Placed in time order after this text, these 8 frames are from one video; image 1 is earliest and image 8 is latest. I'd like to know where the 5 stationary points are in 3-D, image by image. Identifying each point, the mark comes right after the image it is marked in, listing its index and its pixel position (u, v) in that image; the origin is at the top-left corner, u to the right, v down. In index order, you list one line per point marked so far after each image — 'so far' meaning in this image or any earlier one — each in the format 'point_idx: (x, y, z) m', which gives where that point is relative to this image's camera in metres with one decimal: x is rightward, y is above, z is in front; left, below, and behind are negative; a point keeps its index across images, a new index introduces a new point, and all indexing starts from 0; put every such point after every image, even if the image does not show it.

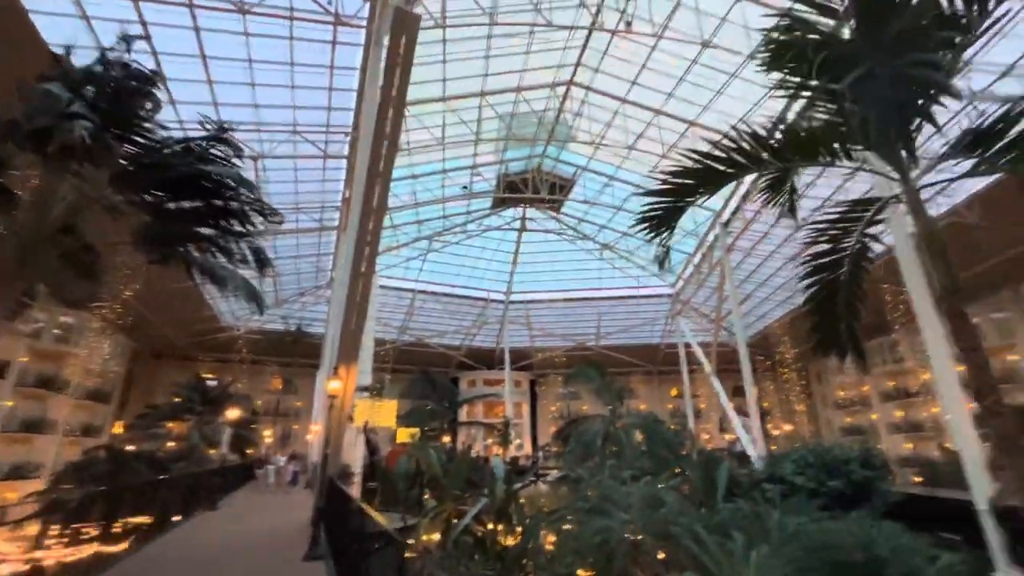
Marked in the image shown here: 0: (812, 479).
0: (+6.1, -3.9, +12.0) m
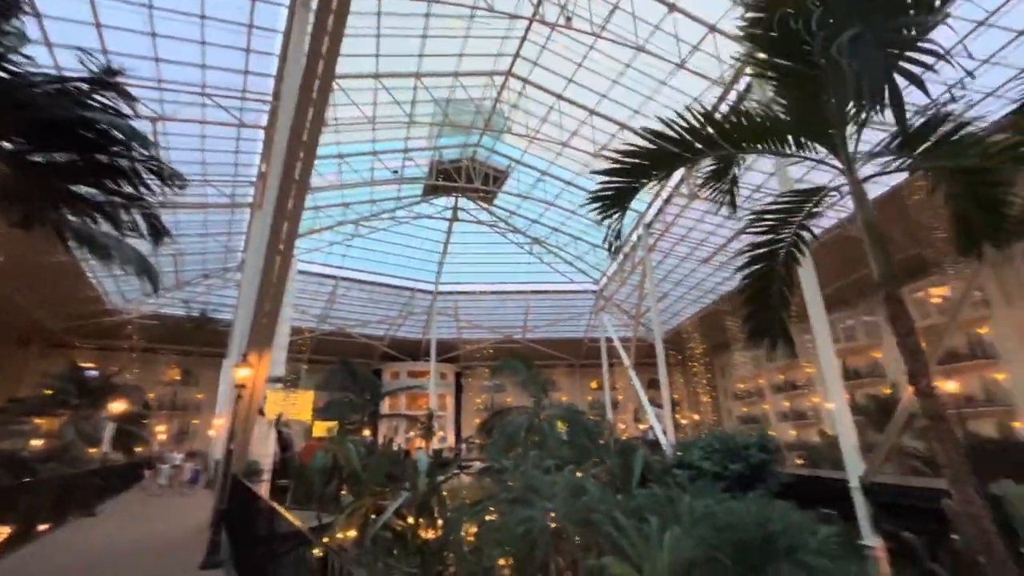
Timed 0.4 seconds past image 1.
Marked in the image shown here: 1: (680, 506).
0: (+4.5, -3.9, +13.0) m
1: (+2.5, -3.5, +9.3) m
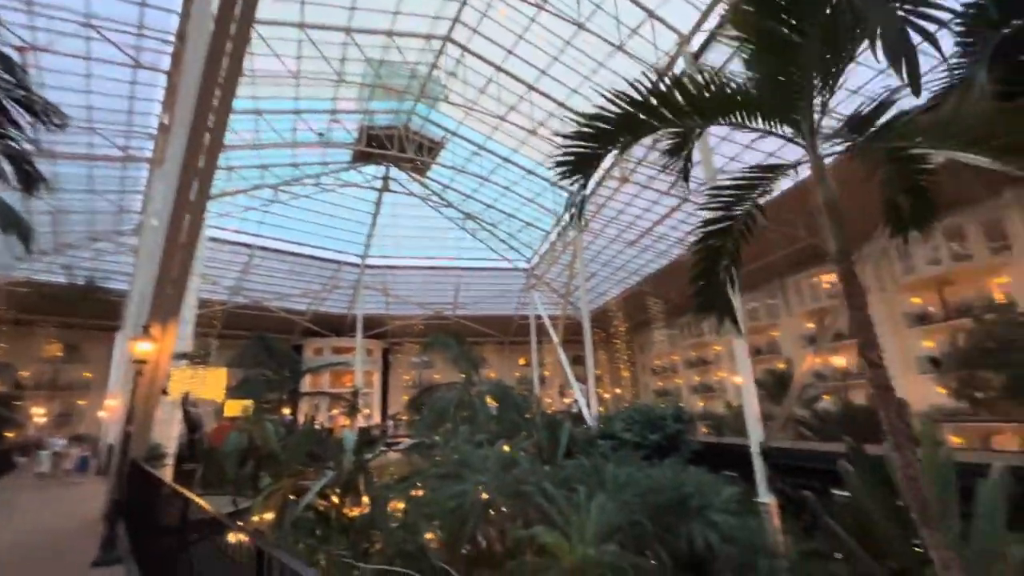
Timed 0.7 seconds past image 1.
0: (+3.0, -3.4, +13.8) m
1: (+1.6, -3.2, +9.8) m
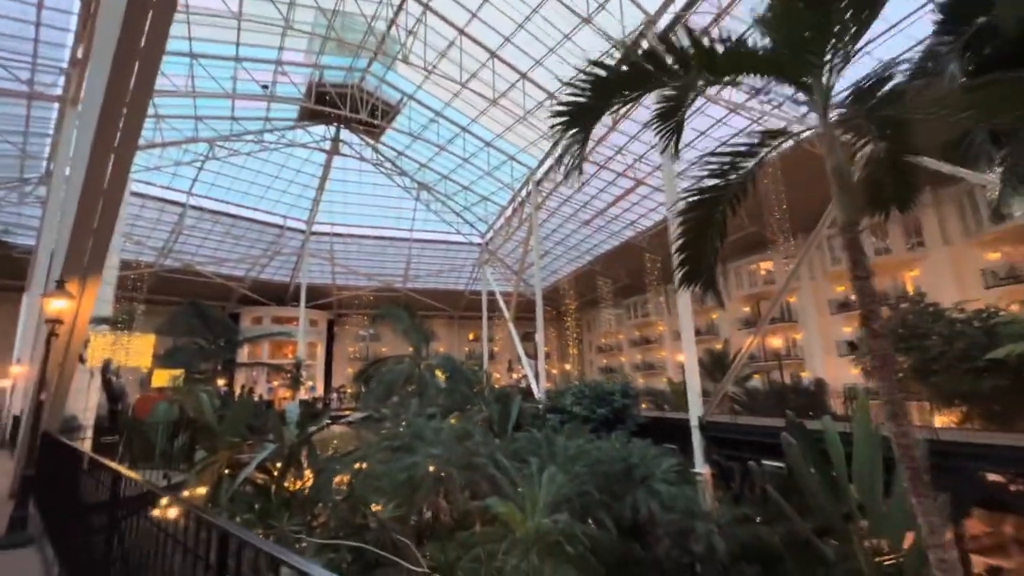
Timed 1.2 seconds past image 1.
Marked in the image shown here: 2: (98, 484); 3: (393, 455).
0: (+1.8, -2.9, +14.0) m
1: (+0.8, -2.7, +9.9) m
2: (-3.7, -1.7, +5.1) m
3: (-2.0, -2.8, +9.6) m
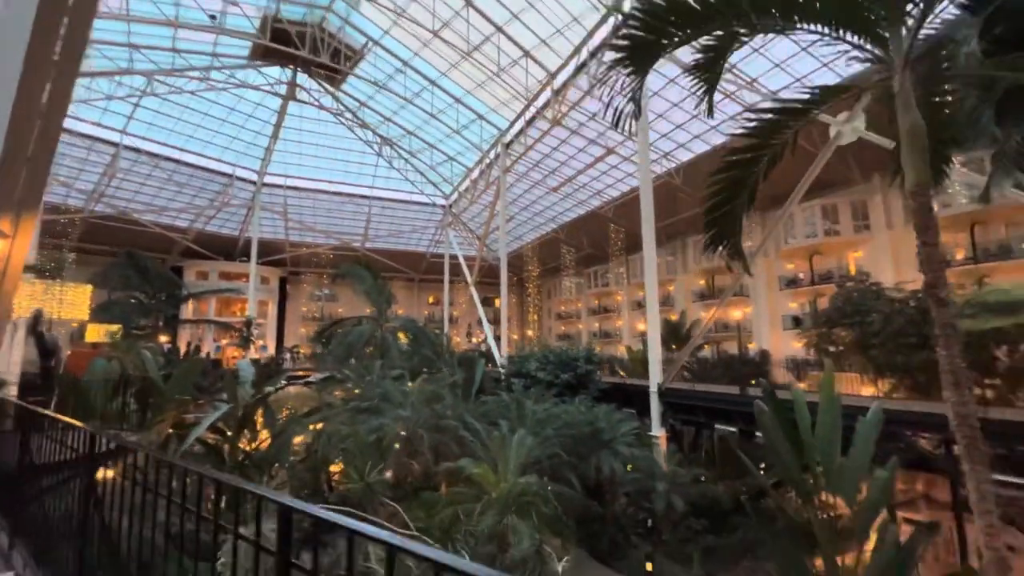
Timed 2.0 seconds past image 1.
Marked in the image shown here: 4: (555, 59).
0: (+0.9, -2.1, +14.2) m
1: (+0.2, -2.1, +10.0) m
2: (-3.8, -1.3, +4.8) m
3: (-2.5, -2.2, +9.4) m
4: (+1.1, +6.3, +16.0) m
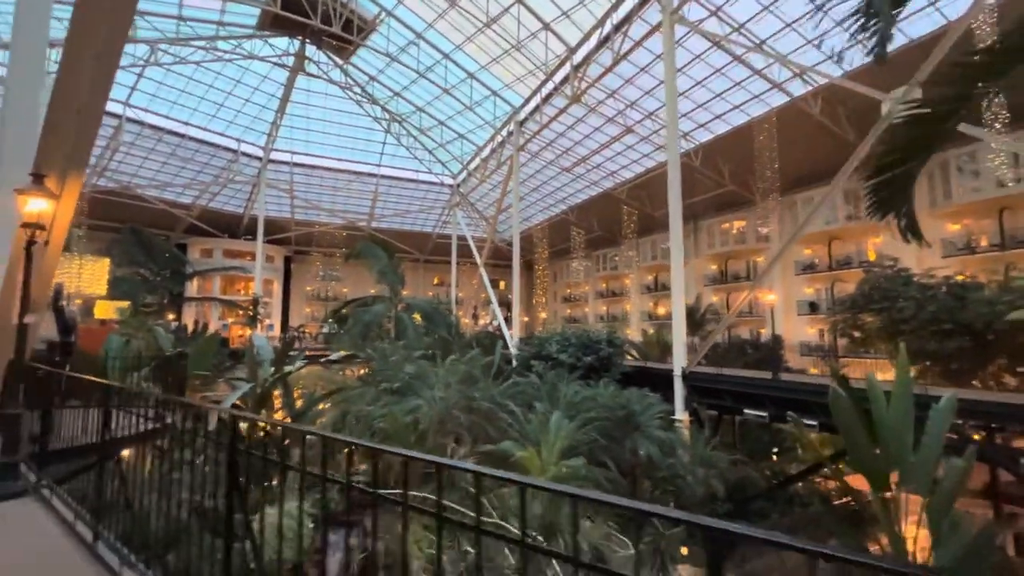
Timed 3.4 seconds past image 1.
0: (+1.4, -1.6, +13.9) m
1: (+0.8, -1.8, +9.7) m
2: (-3.2, -1.0, +4.5) m
3: (-2.0, -1.8, +9.1) m
4: (+1.7, +6.8, +15.5) m
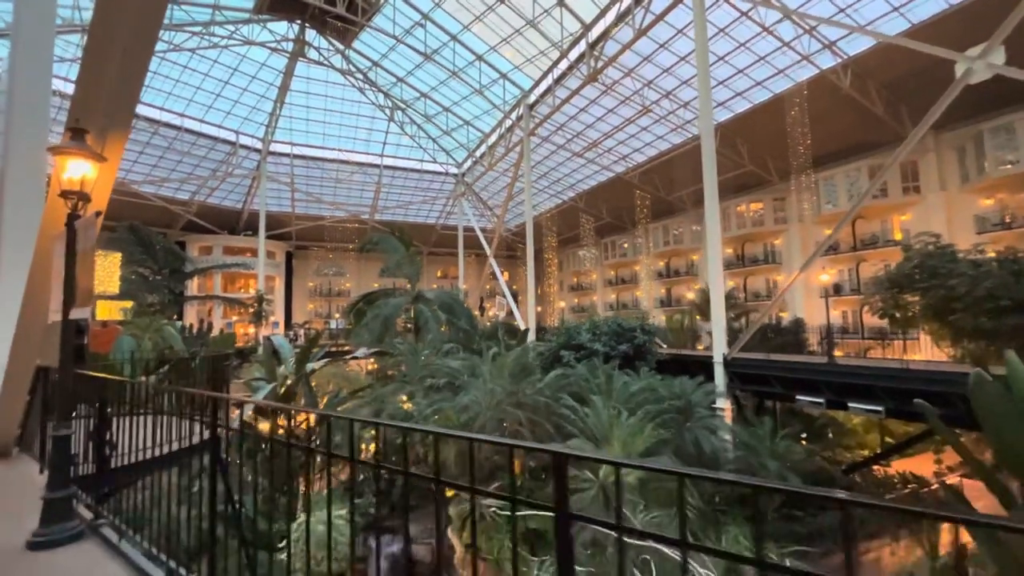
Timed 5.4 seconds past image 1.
0: (+2.1, -1.3, +13.3) m
1: (+1.5, -1.5, +9.1) m
2: (-2.3, -0.9, +3.8) m
3: (-1.2, -1.6, +8.5) m
4: (+2.1, +7.2, +14.8) m
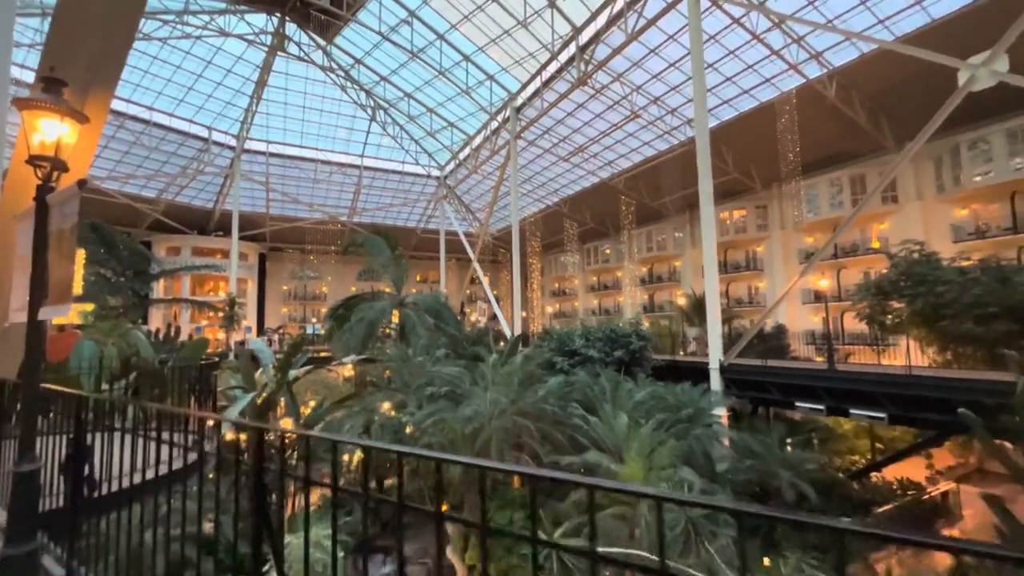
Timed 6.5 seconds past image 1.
0: (+1.9, -1.4, +13.0) m
1: (+1.6, -1.6, +8.8) m
2: (-2.0, -0.9, +3.3) m
3: (-1.1, -1.6, +8.0) m
4: (+1.9, +7.1, +14.6) m
